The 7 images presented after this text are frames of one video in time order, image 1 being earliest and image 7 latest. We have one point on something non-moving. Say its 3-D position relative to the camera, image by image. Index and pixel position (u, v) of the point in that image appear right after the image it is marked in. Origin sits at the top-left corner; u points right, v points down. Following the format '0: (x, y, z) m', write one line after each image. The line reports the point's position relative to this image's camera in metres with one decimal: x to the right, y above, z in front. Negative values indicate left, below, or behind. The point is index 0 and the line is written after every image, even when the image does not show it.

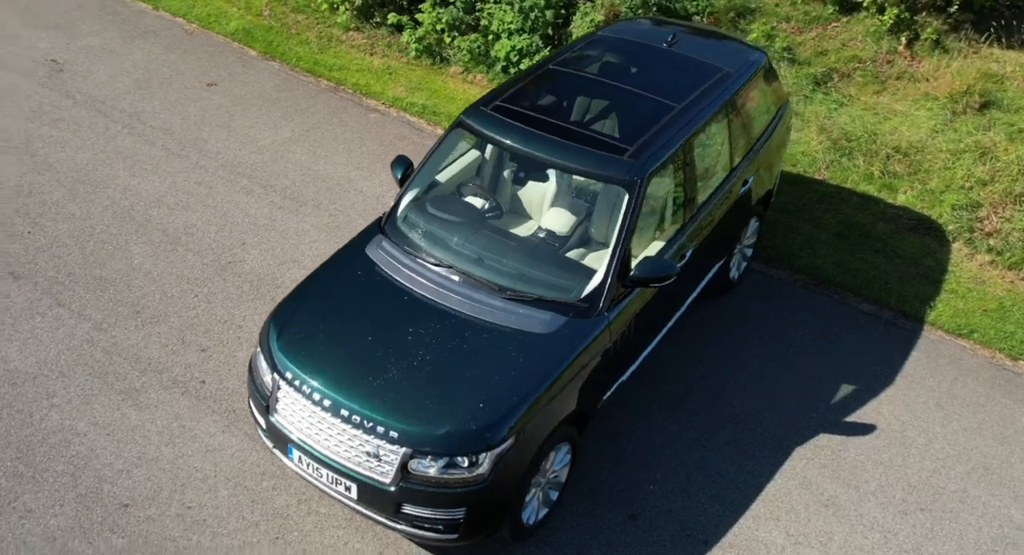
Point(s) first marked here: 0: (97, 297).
0: (-3.2, -0.2, +7.0) m
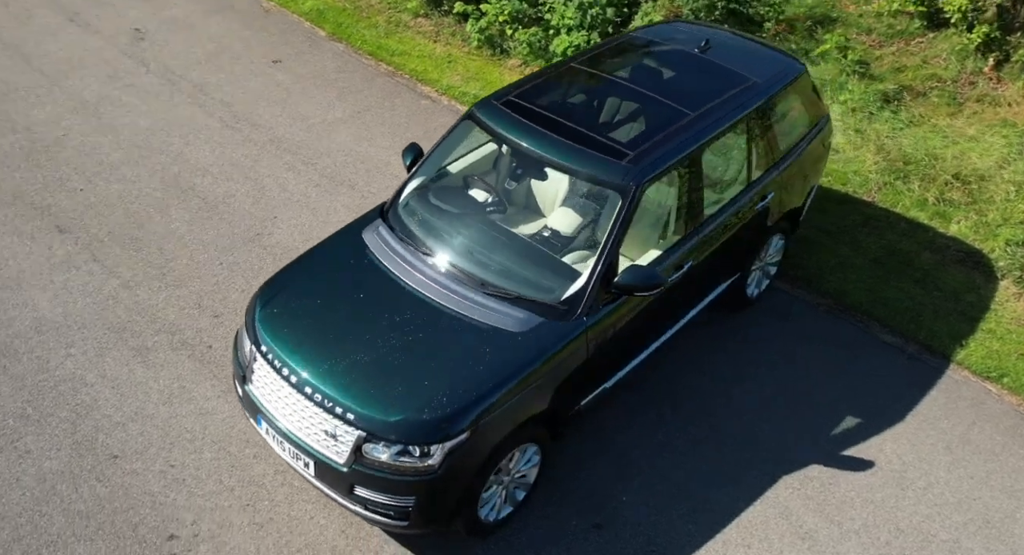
0: (-3.1, +0.2, +7.3) m
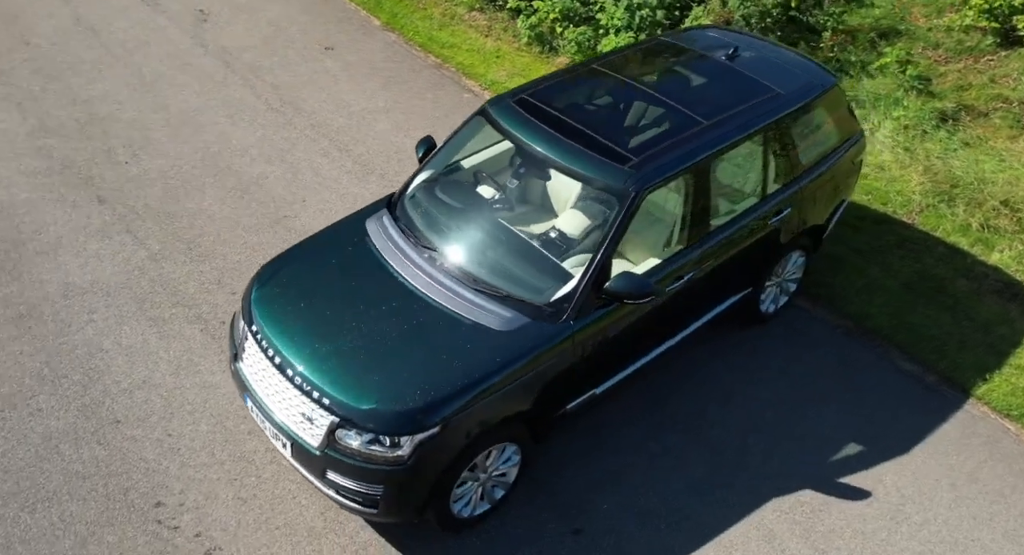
0: (-2.9, +0.4, +7.6) m
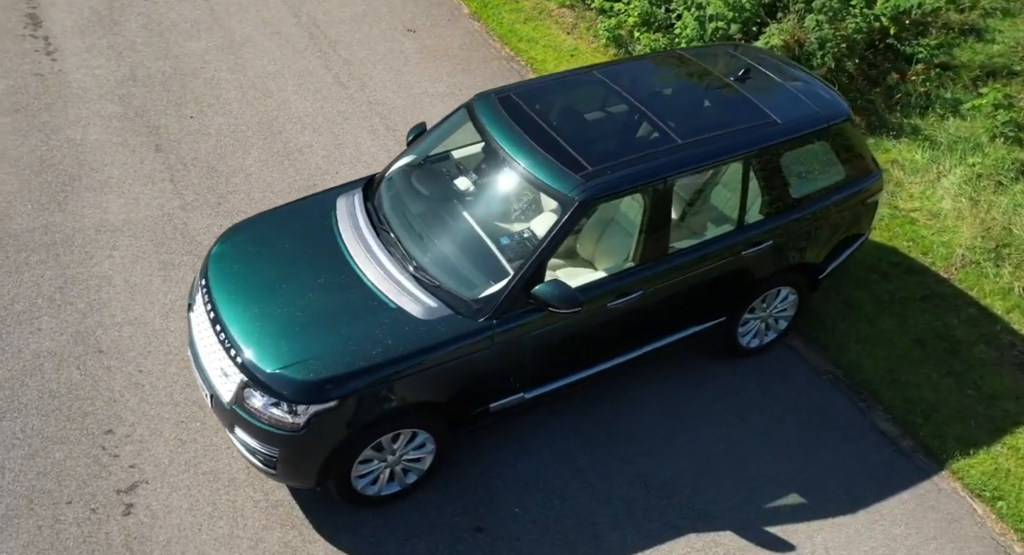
0: (-2.8, +0.8, +8.1) m
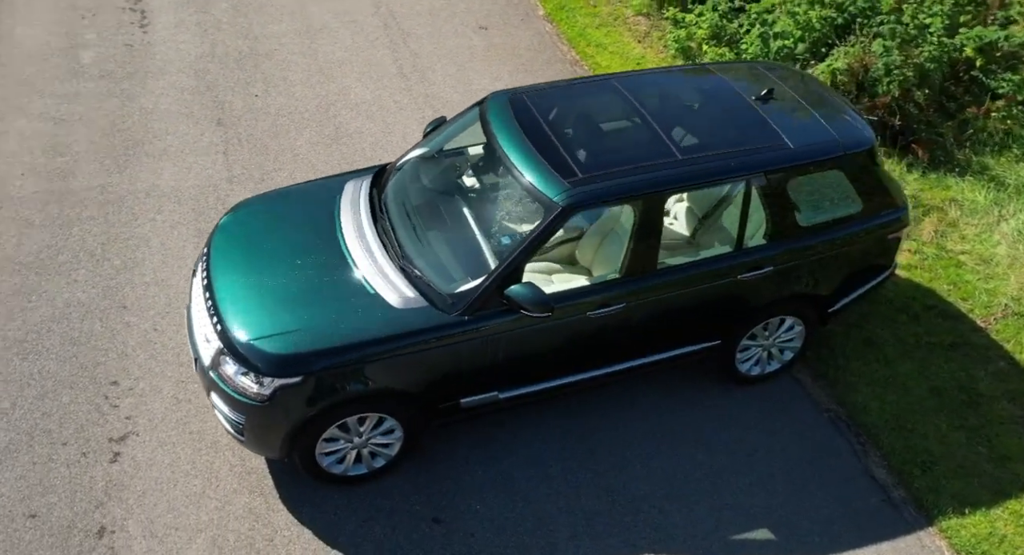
0: (-2.5, +1.1, +8.4) m
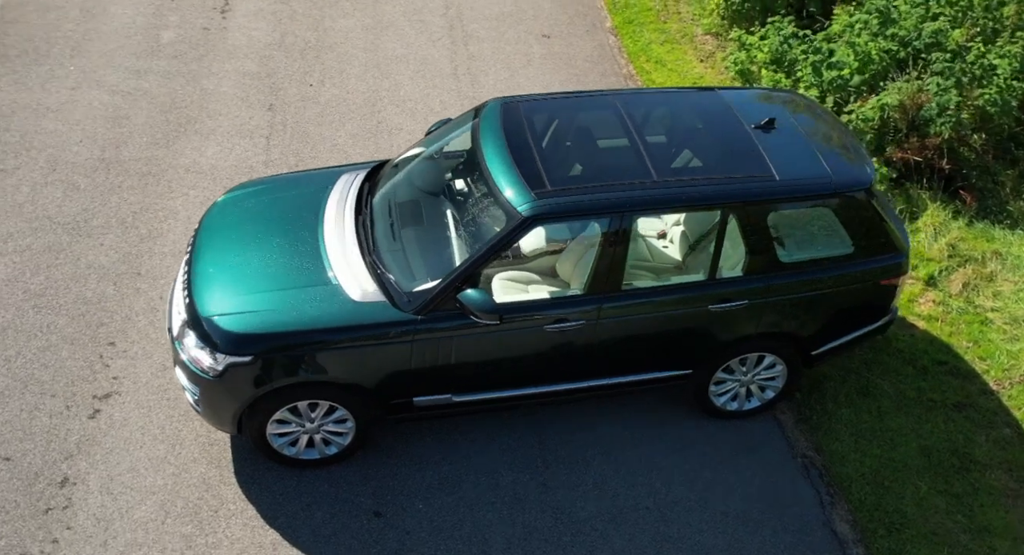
0: (-2.2, +1.3, +8.7) m
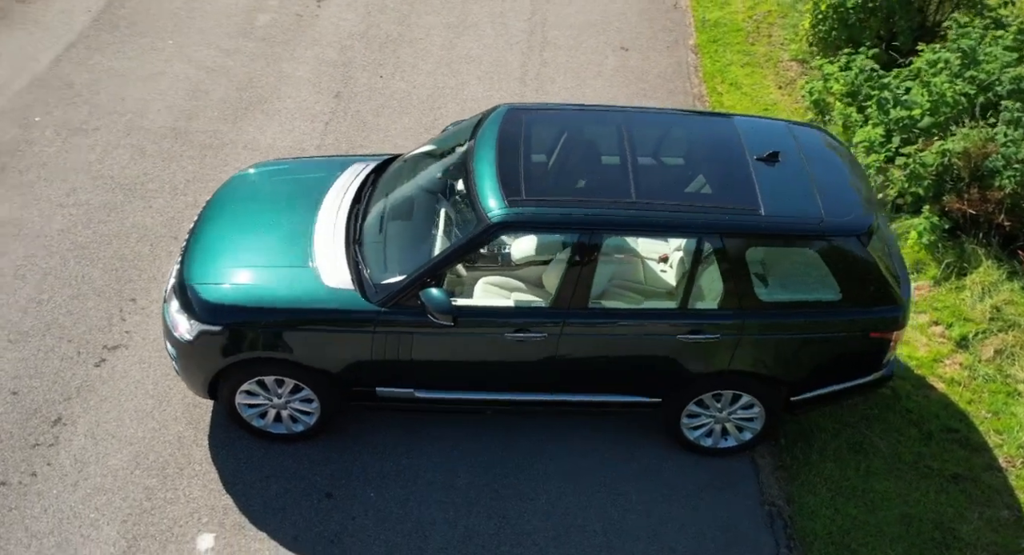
0: (-1.7, +1.5, +9.0) m
